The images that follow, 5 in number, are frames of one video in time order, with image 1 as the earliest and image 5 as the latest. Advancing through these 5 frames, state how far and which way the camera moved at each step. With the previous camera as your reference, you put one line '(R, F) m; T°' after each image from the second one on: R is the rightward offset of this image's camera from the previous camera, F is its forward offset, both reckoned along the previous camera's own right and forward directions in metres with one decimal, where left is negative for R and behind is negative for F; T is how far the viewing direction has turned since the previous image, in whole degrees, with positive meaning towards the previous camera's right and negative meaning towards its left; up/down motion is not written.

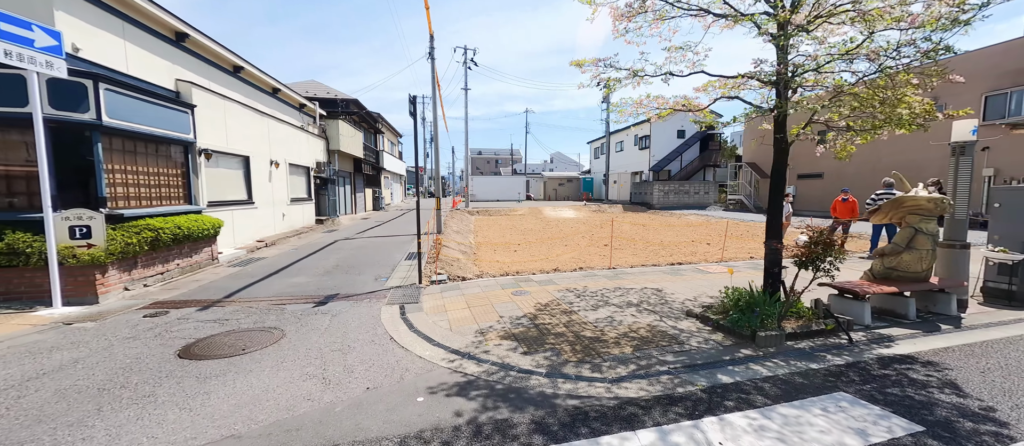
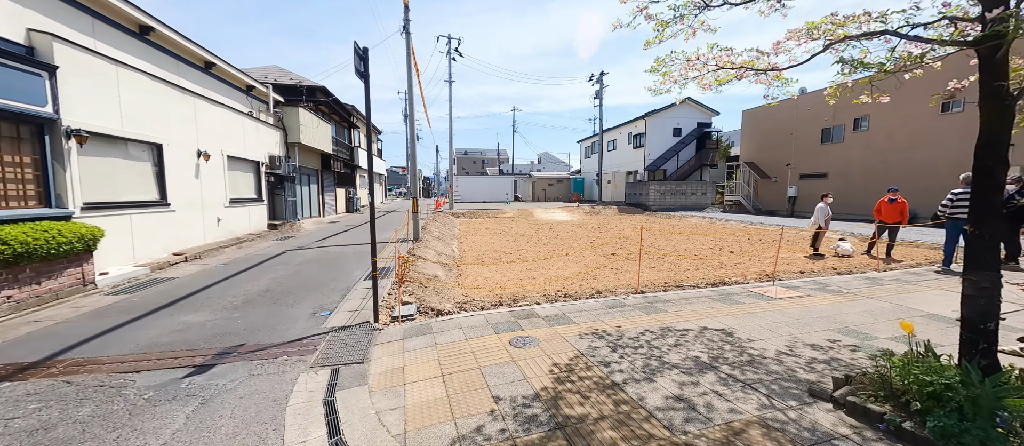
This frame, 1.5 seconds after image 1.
(-0.1, +1.7) m; +2°
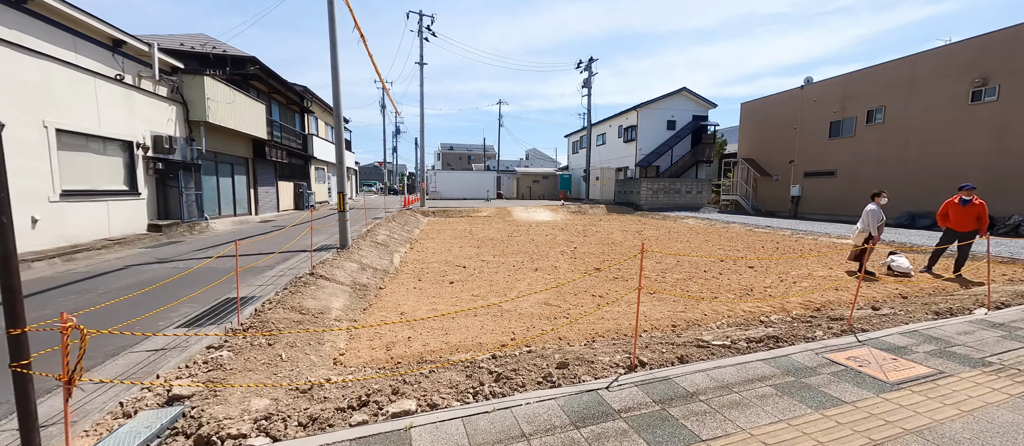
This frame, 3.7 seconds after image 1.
(+0.8, +2.3) m; +2°
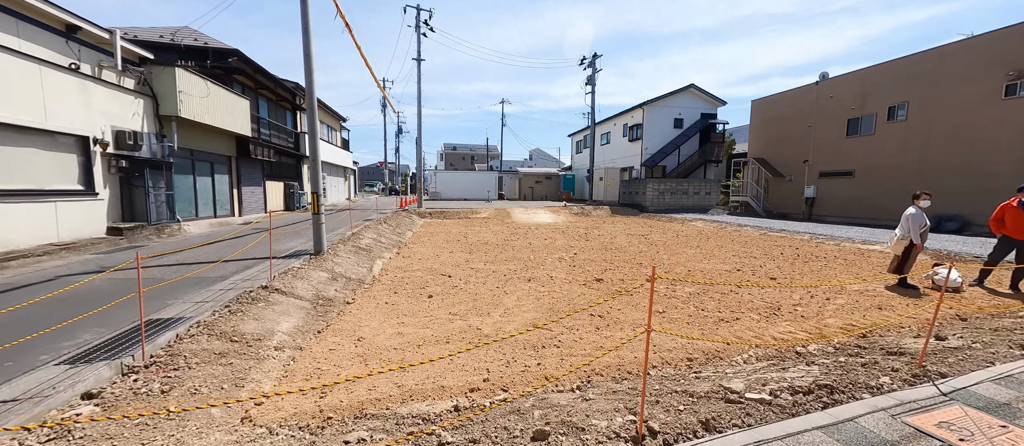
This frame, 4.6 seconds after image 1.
(+0.3, +0.8) m; -1°
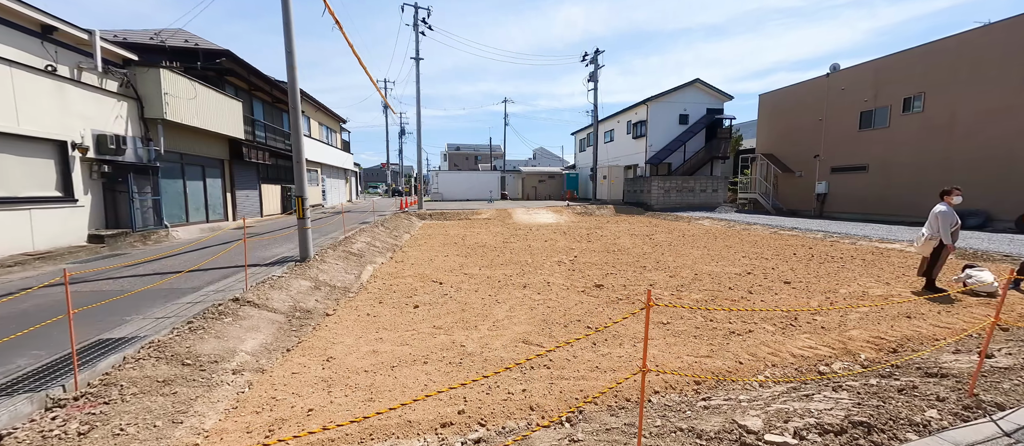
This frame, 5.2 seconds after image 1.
(+0.2, +0.4) m; -1°
